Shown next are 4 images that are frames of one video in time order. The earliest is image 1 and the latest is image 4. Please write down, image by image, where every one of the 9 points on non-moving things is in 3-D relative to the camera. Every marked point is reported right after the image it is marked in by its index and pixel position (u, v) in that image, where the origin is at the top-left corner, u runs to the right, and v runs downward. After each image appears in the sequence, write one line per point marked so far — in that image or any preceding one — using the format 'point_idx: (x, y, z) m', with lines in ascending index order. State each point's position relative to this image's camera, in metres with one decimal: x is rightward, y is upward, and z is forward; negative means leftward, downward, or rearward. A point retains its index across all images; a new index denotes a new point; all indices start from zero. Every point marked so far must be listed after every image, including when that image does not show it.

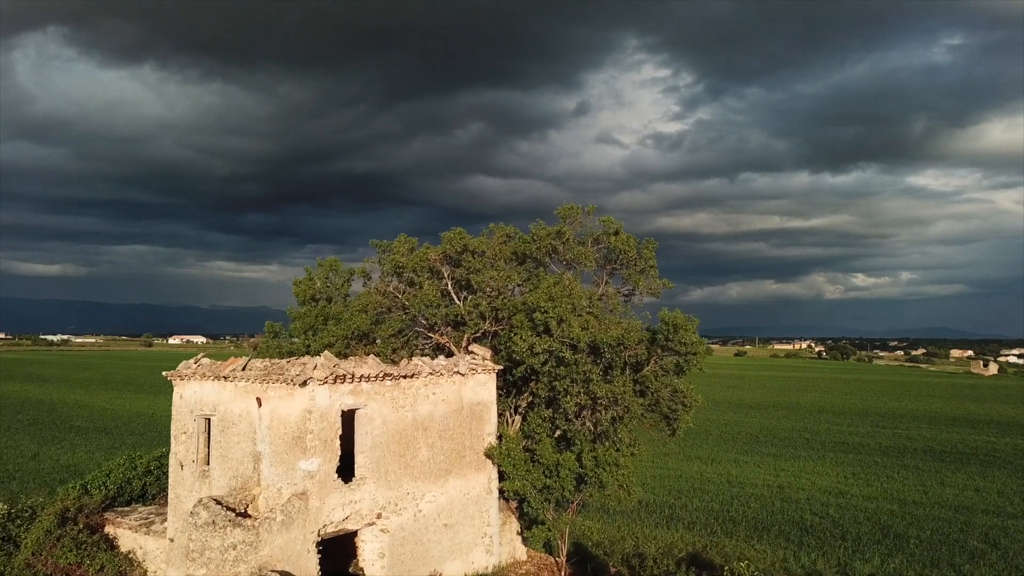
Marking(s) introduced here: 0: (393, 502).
0: (-2.6, -4.7, +13.4) m
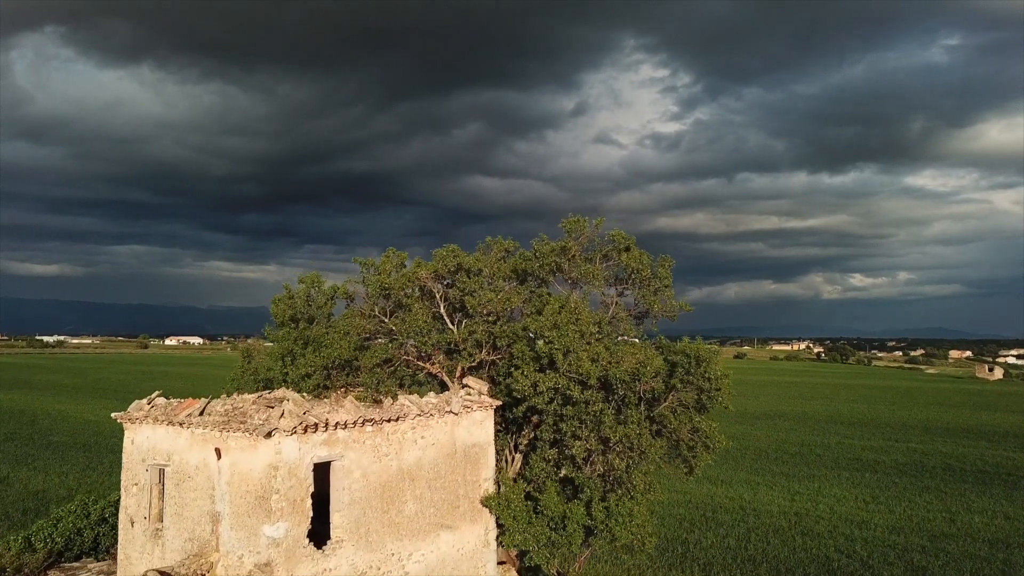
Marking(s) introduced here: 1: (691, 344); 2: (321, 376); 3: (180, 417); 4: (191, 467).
0: (-2.6, -5.2, +11.6) m
1: (+4.1, -1.3, +13.9) m
2: (-4.8, -2.2, +15.6) m
3: (-6.3, -2.4, +11.6) m
4: (-5.9, -3.3, +11.3) m
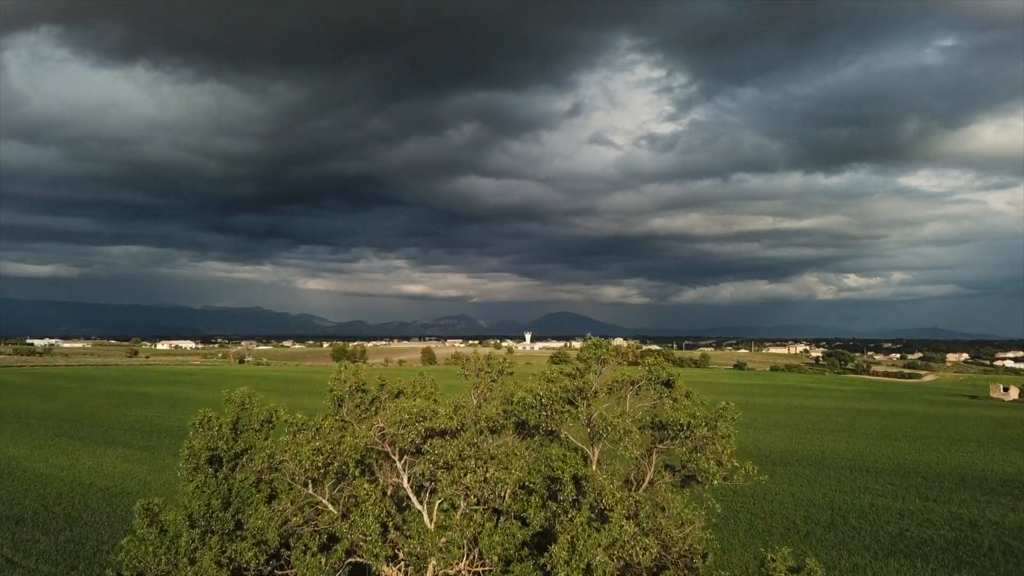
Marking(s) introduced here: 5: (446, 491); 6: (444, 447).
0: (-2.6, -8.2, +6.8) m
1: (+4.1, -4.2, +9.2) m
2: (-4.9, -5.2, +10.8) m
3: (-6.3, -5.4, +6.8) m
4: (-6.0, -6.2, +6.6) m
5: (-1.0, -3.5, +10.6) m
6: (-1.1, -2.6, +11.2) m
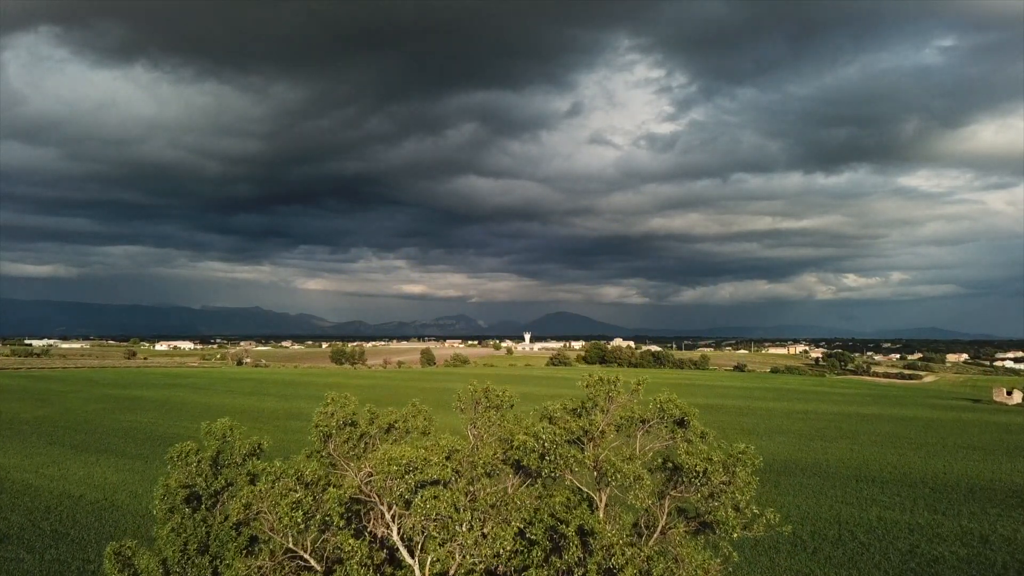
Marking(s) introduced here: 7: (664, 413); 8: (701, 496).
0: (-2.6, -8.7, +5.9) m
1: (+4.0, -4.8, +8.3) m
2: (-4.9, -5.7, +9.9) m
3: (-6.3, -5.9, +5.9) m
4: (-6.0, -6.8, +5.6) m
5: (-1.0, -4.1, +9.6) m
6: (-1.1, -3.2, +10.2) m
7: (+2.5, -2.1, +11.3) m
8: (+3.1, -3.6, +10.9) m
